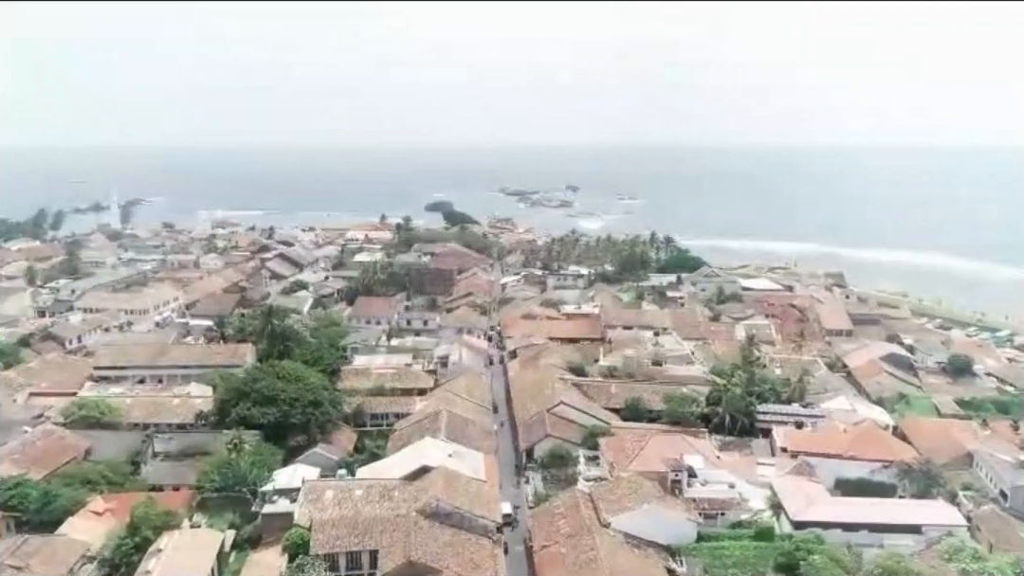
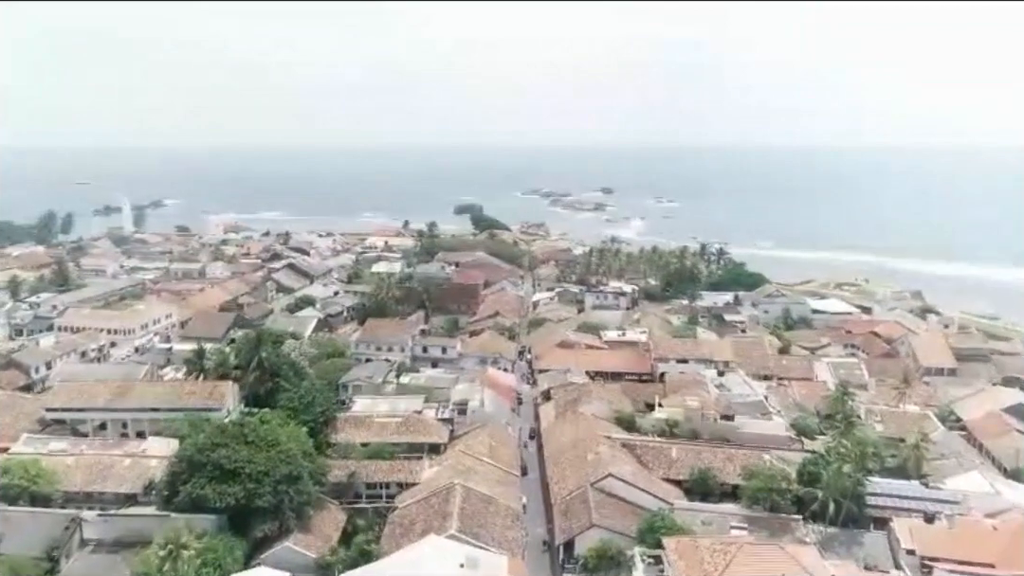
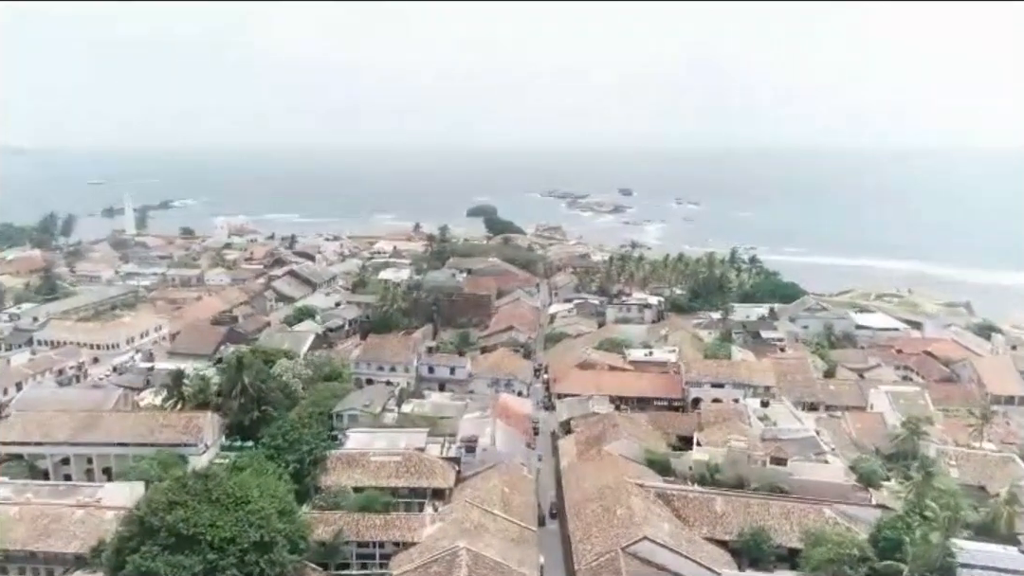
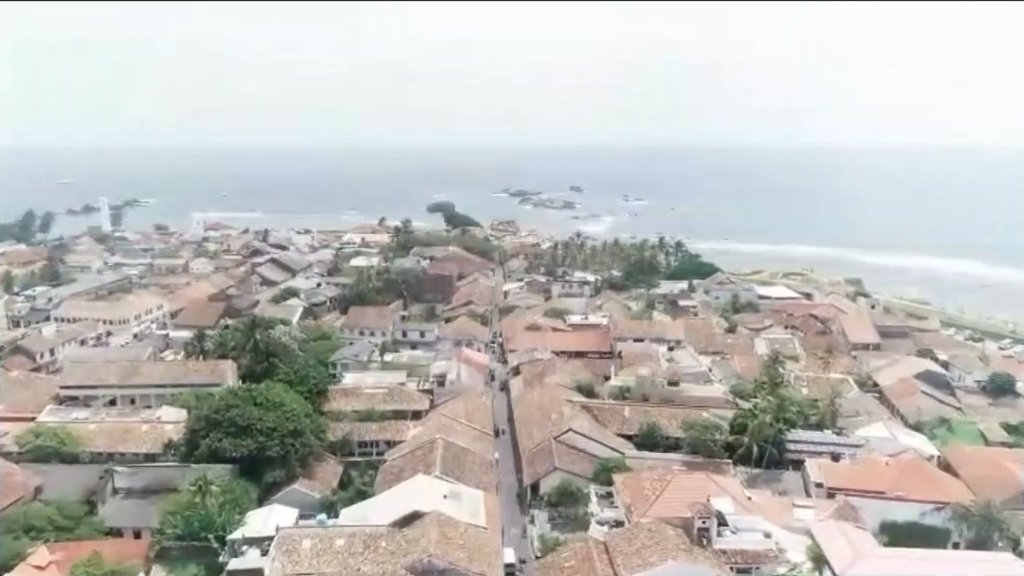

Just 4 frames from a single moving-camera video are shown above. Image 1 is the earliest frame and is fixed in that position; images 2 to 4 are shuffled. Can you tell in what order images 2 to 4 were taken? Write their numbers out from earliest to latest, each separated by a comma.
4, 2, 3
